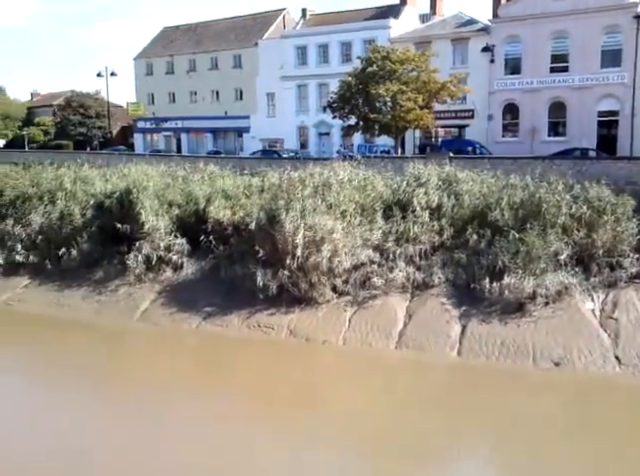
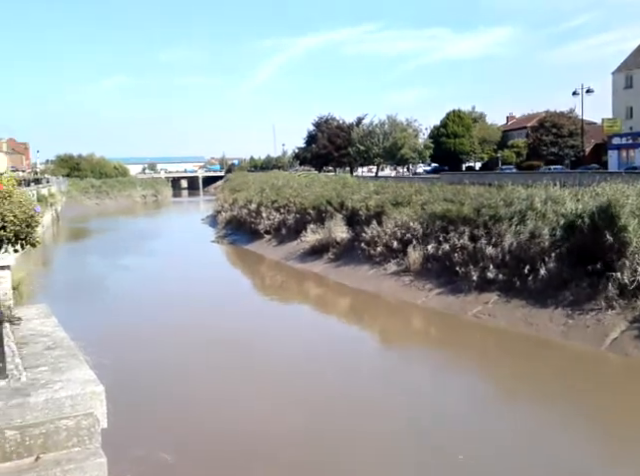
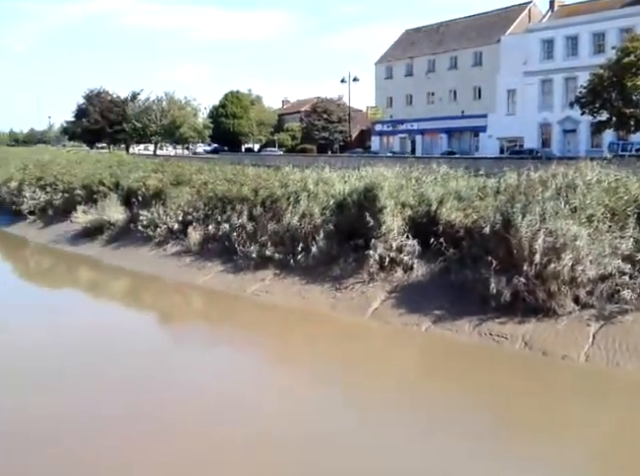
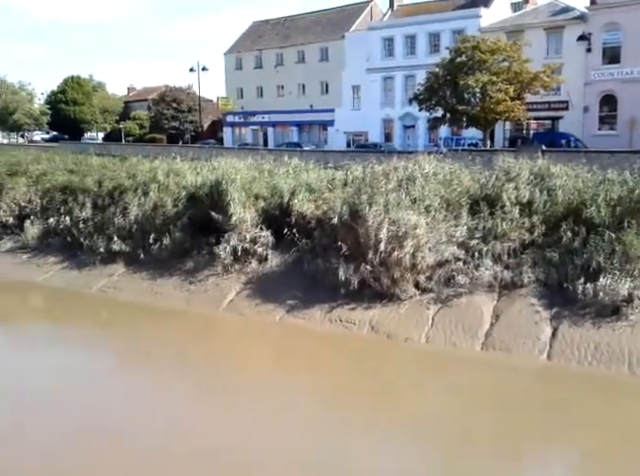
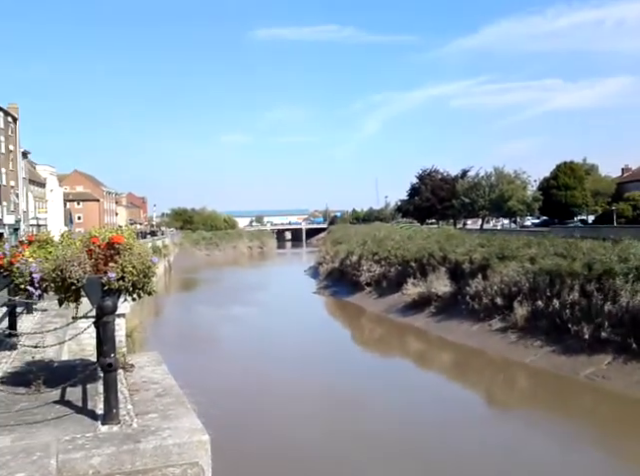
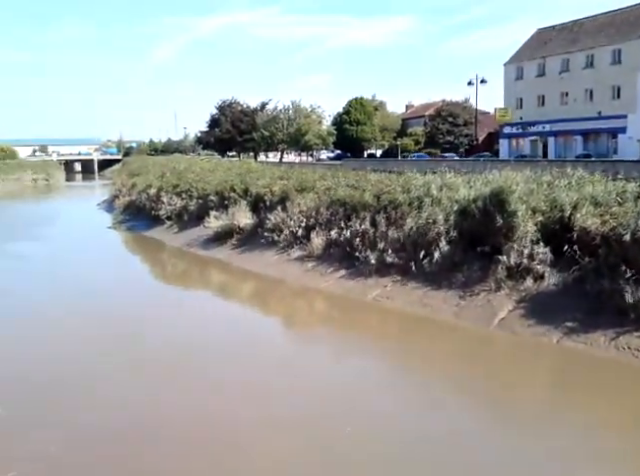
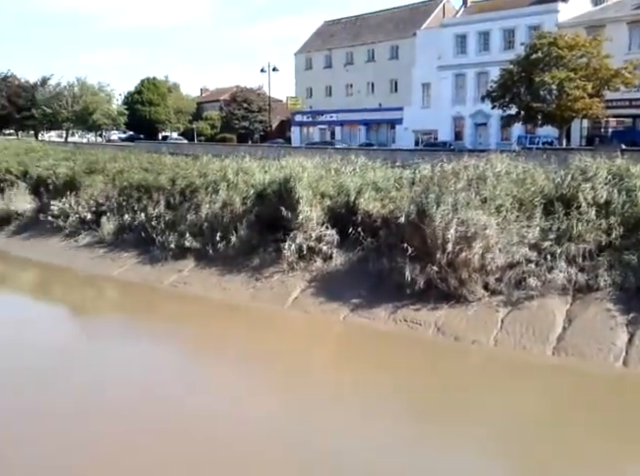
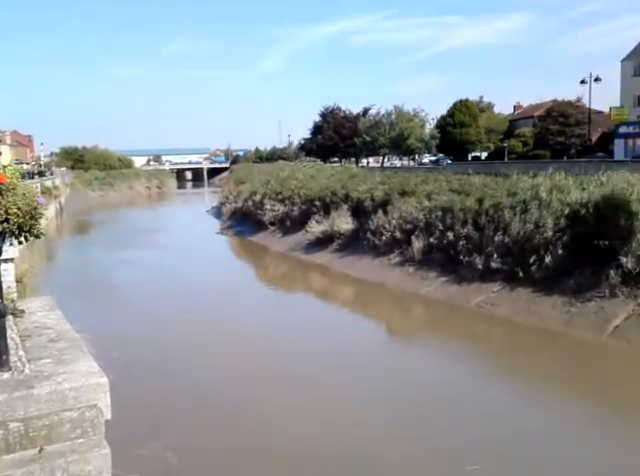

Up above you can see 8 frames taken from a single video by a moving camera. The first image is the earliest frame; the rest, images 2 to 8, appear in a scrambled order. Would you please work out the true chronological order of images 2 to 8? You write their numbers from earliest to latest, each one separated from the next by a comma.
4, 7, 3, 6, 2, 5, 8
